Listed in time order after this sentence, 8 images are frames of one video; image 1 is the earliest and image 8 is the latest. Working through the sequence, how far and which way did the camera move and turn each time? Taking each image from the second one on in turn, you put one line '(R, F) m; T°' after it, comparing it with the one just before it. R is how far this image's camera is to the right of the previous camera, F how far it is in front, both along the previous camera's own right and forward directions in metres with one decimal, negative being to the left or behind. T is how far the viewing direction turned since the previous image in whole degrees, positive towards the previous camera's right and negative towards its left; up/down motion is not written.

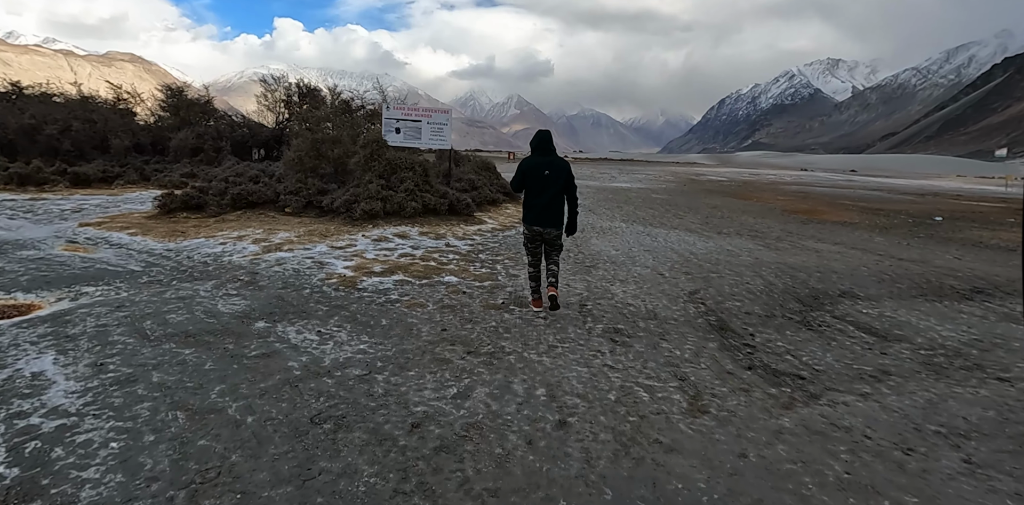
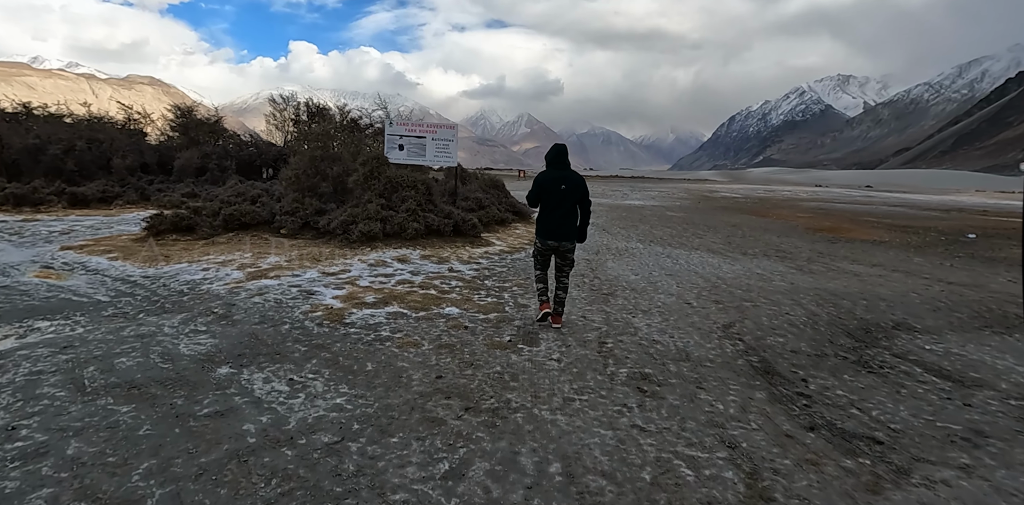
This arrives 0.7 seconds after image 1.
(0.0, +0.7) m; -1°
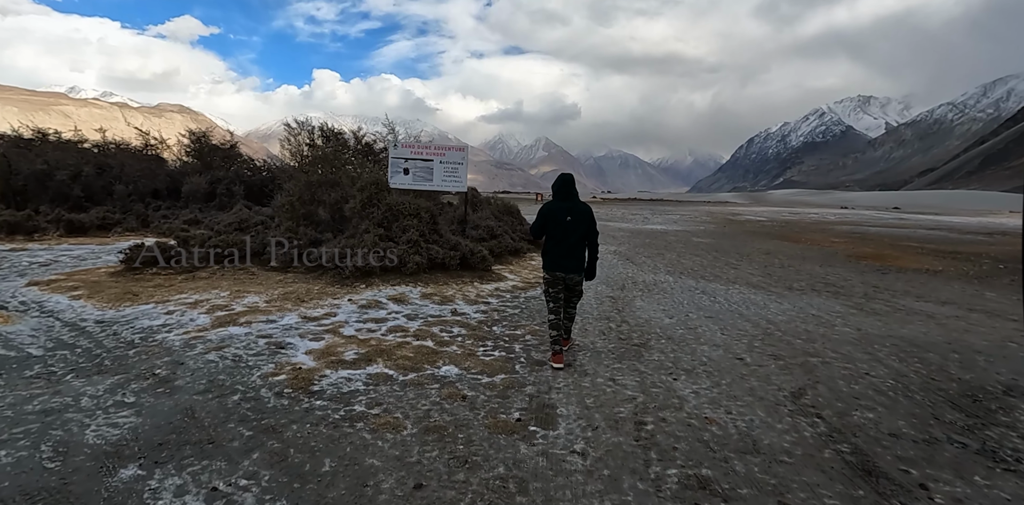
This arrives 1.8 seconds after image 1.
(+0.1, +1.1) m; -2°
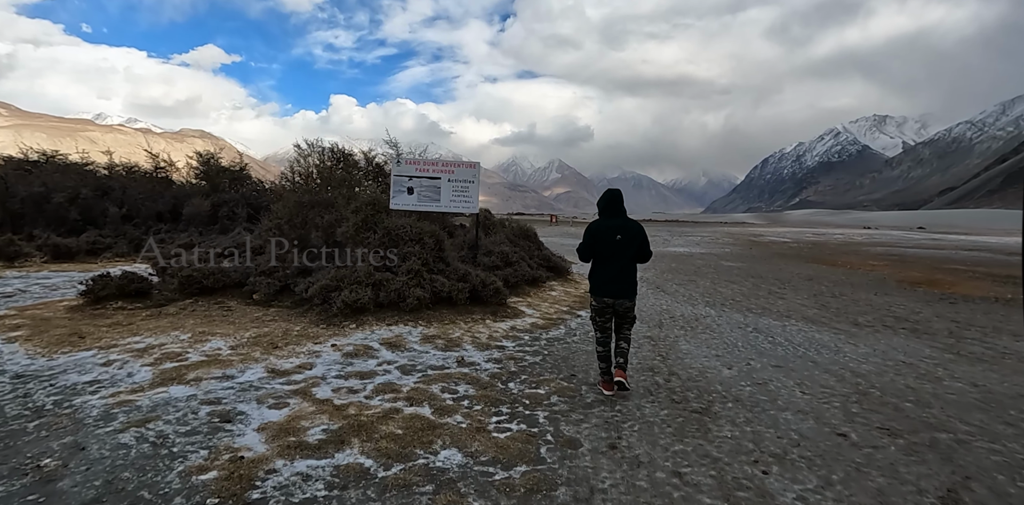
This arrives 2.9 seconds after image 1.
(-0.1, +1.3) m; -2°
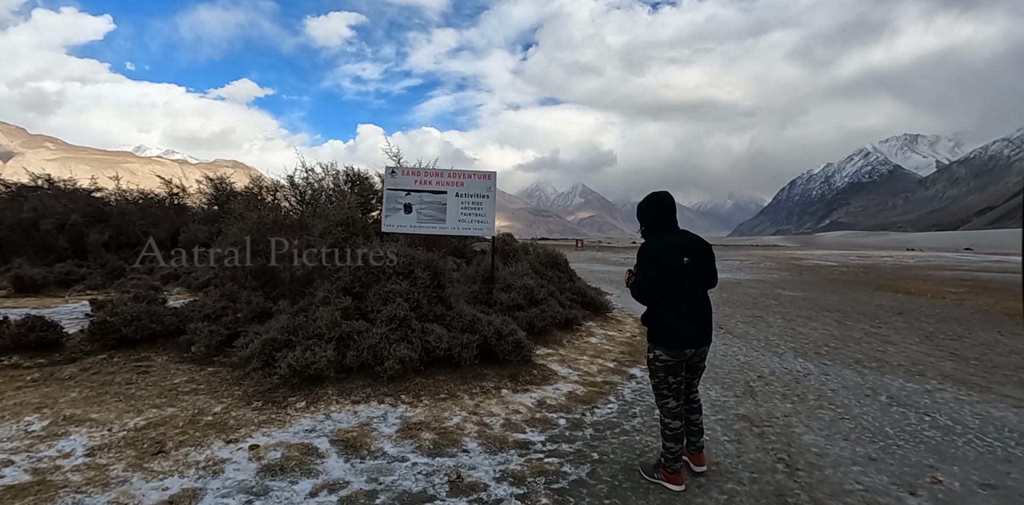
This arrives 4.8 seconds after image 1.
(0.0, +2.1) m; -3°
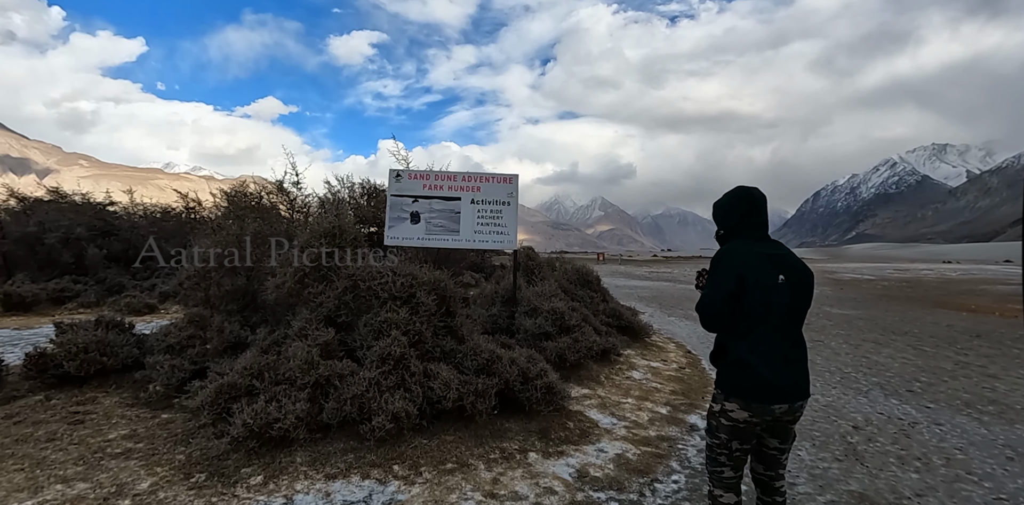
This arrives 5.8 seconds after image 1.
(-0.1, +1.1) m; -2°
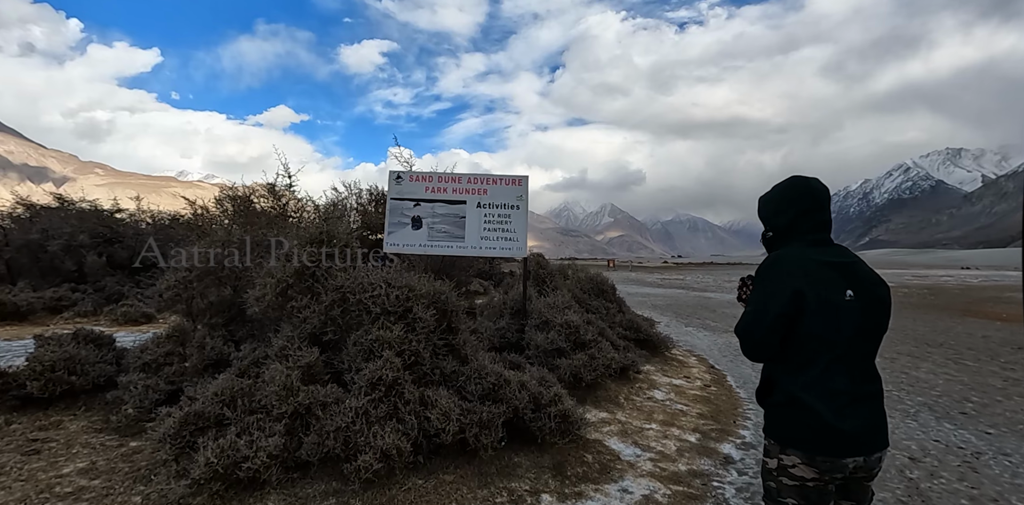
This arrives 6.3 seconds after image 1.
(0.0, +0.5) m; -1°
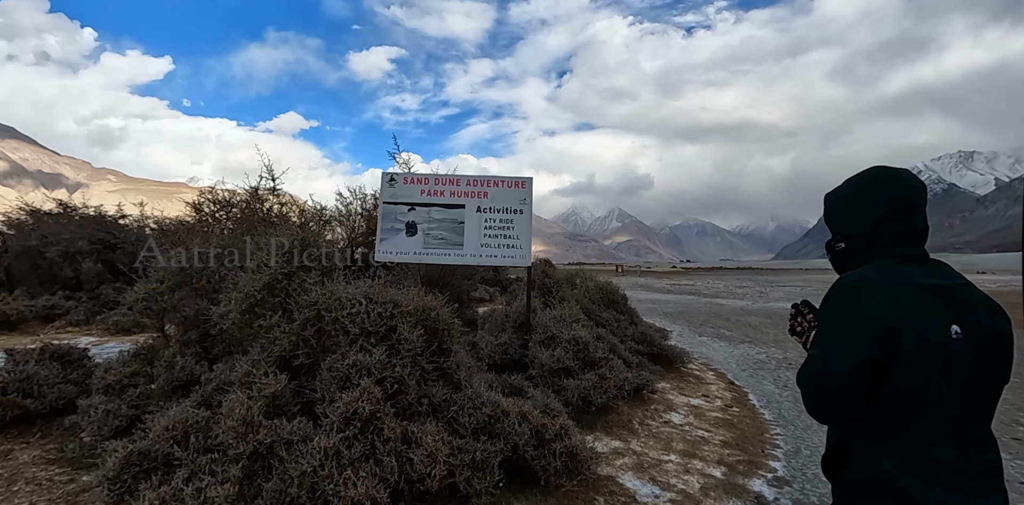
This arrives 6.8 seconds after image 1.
(+0.1, +0.5) m; -1°
